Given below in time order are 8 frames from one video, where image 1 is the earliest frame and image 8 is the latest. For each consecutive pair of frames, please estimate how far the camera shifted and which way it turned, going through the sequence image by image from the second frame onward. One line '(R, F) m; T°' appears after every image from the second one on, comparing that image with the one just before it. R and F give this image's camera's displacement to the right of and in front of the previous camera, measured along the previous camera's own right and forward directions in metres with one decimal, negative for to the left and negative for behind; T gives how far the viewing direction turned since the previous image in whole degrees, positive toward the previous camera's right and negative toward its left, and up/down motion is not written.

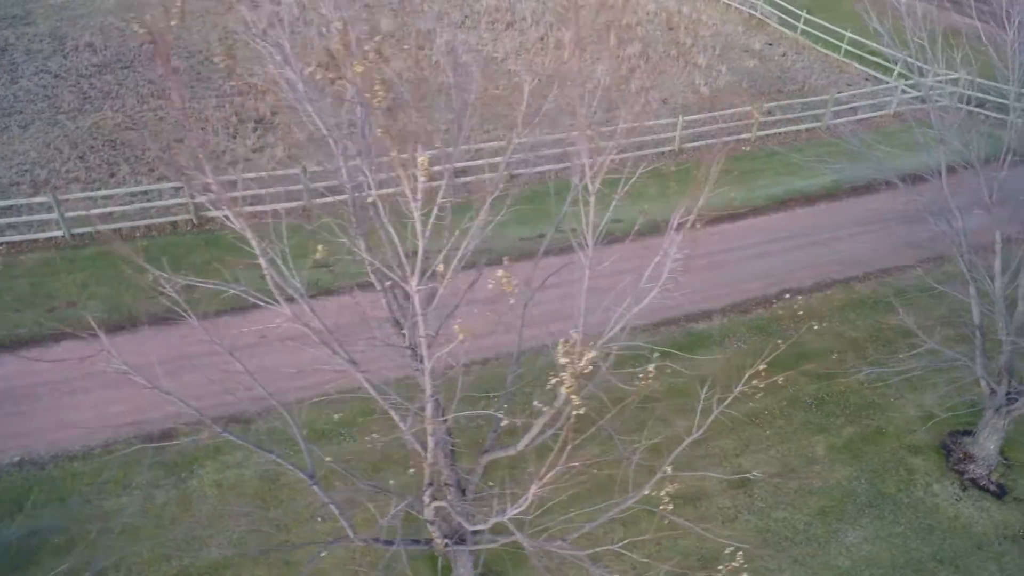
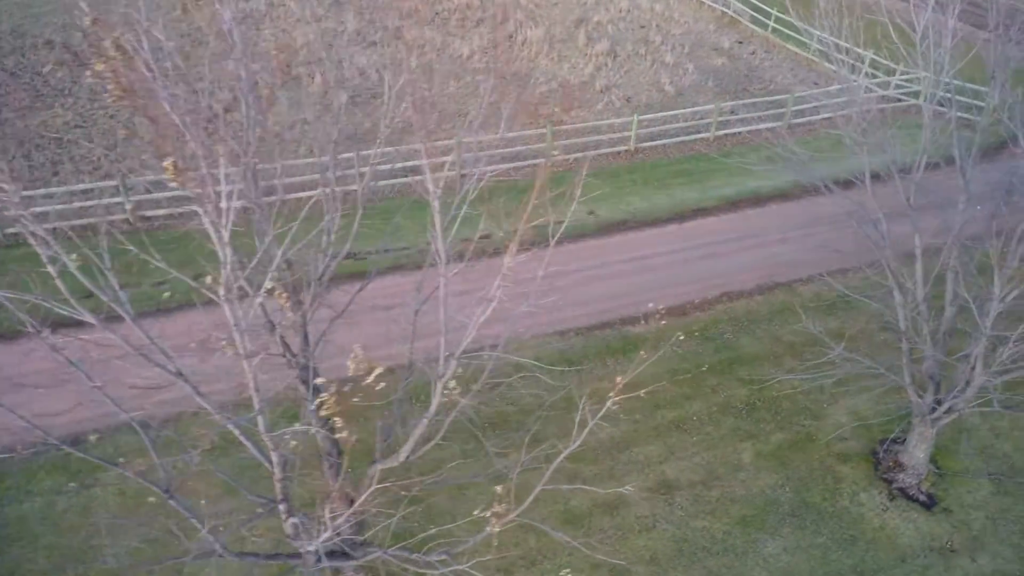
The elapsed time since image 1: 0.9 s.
(+0.8, +0.3) m; 0°
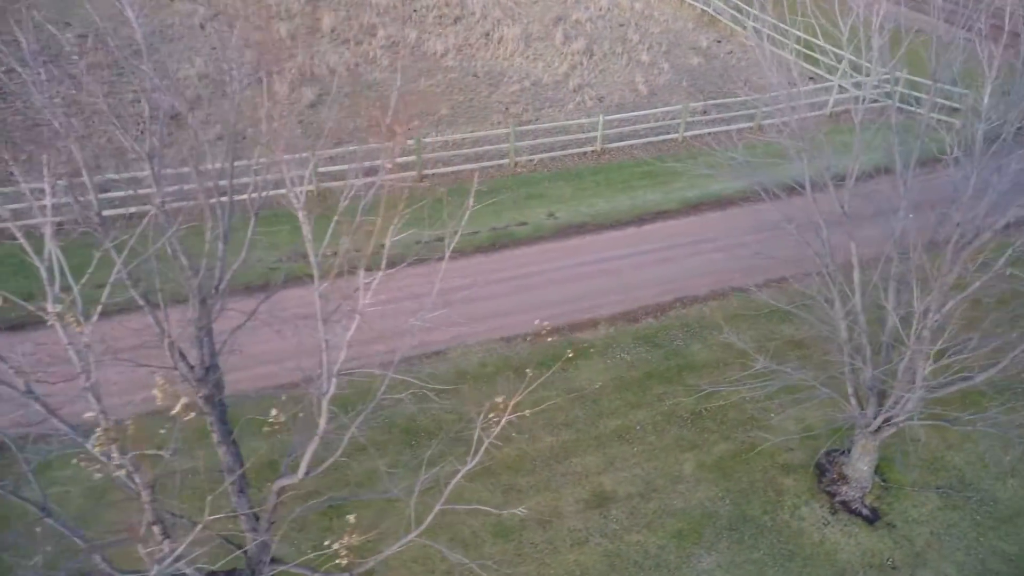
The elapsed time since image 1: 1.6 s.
(+0.6, +0.3) m; 0°
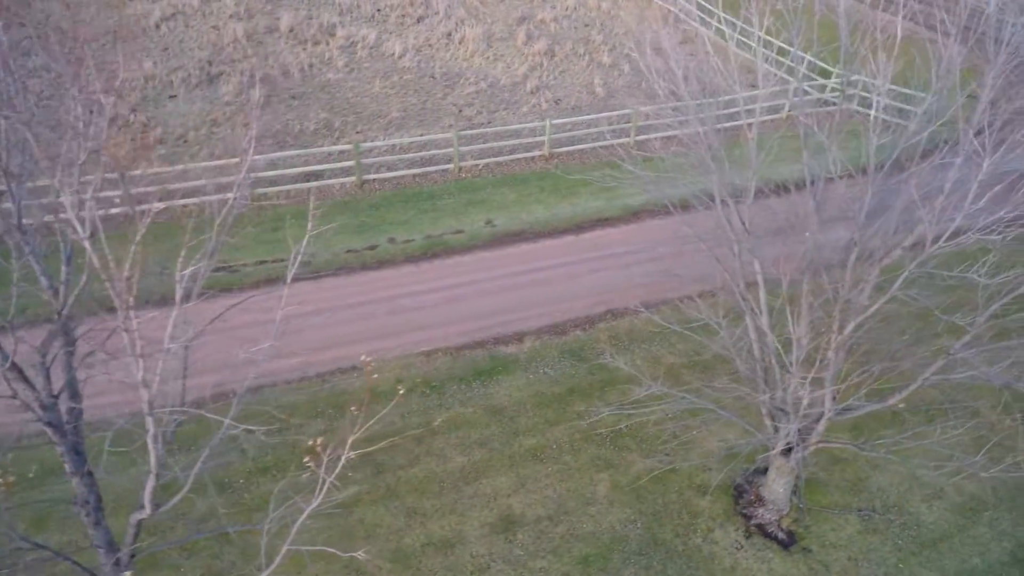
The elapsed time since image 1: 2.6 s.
(+0.8, +0.4) m; 0°
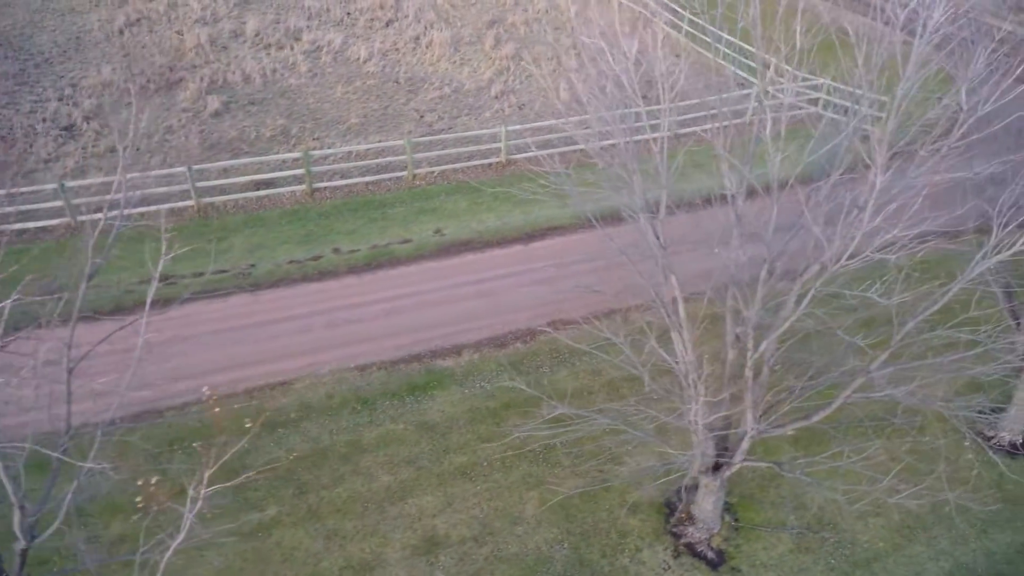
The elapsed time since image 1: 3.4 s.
(+0.7, +0.3) m; 0°
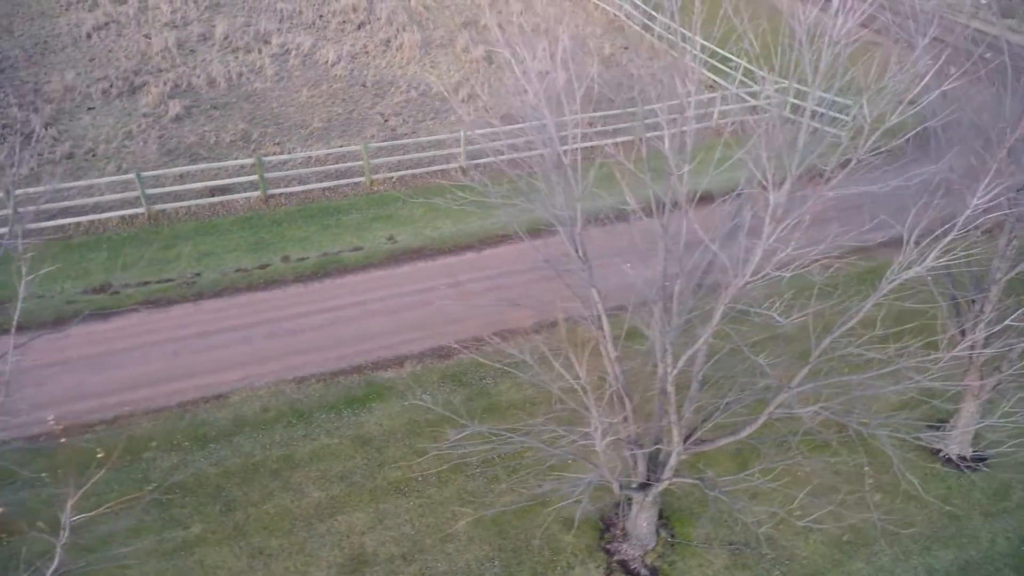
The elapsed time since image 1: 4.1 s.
(+0.6, +0.2) m; 0°
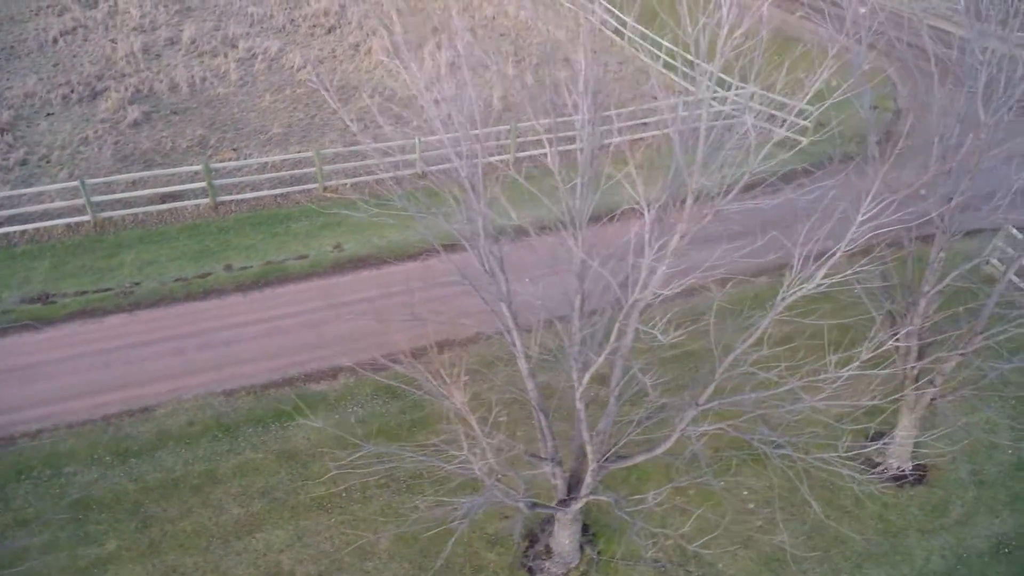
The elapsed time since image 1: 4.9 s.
(+0.7, +0.2) m; 0°
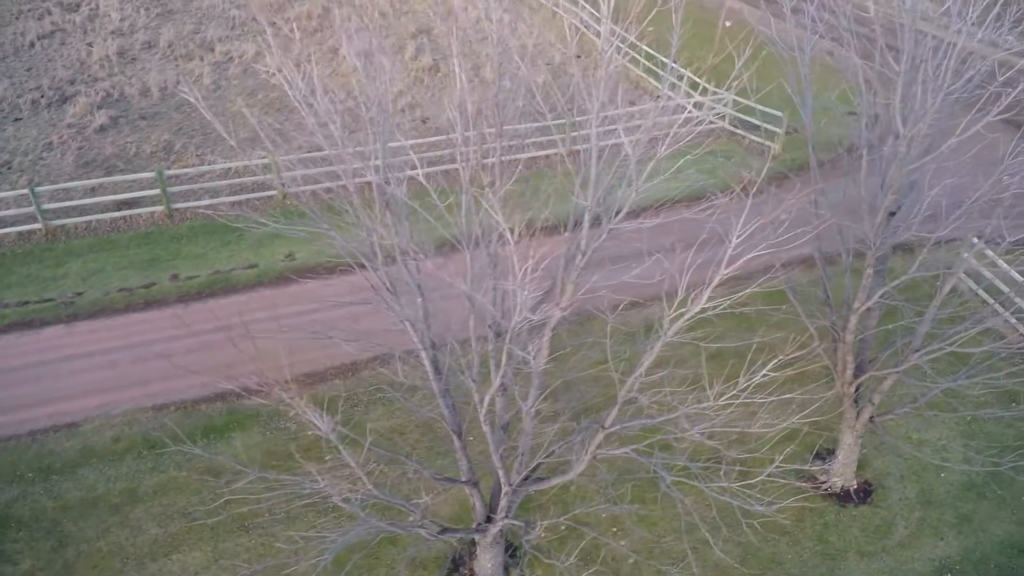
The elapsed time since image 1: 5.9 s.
(+0.8, +0.3) m; -1°
